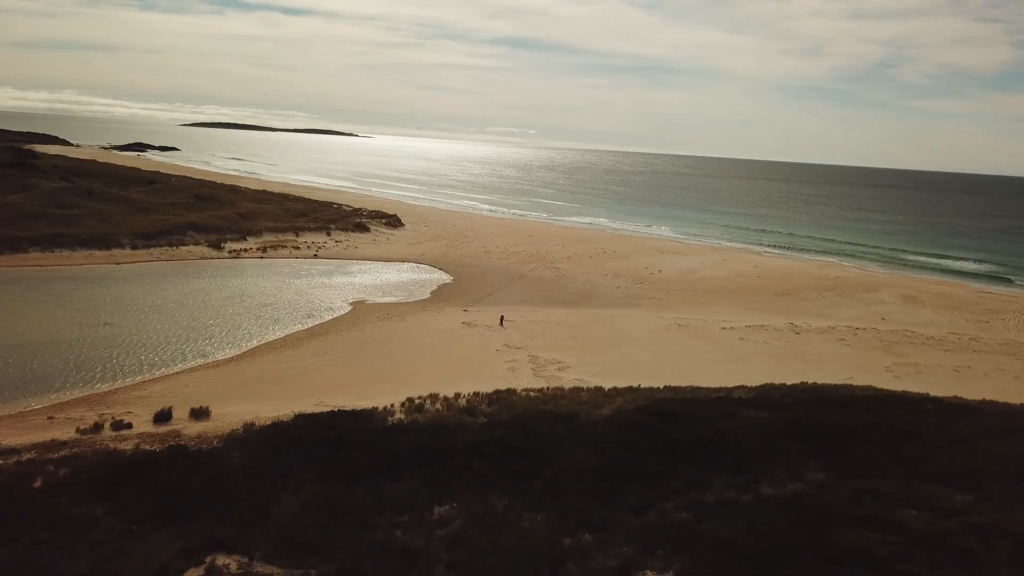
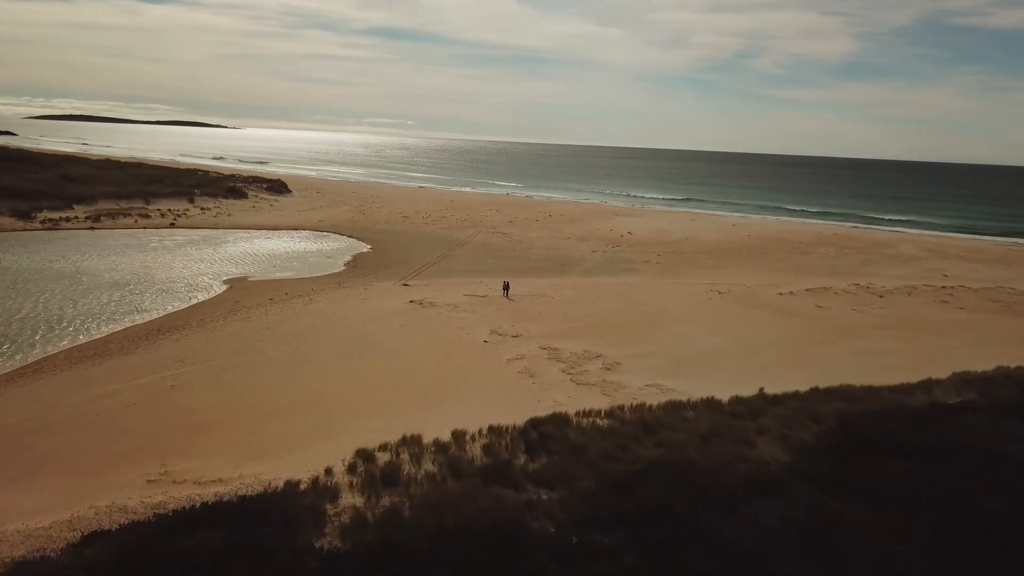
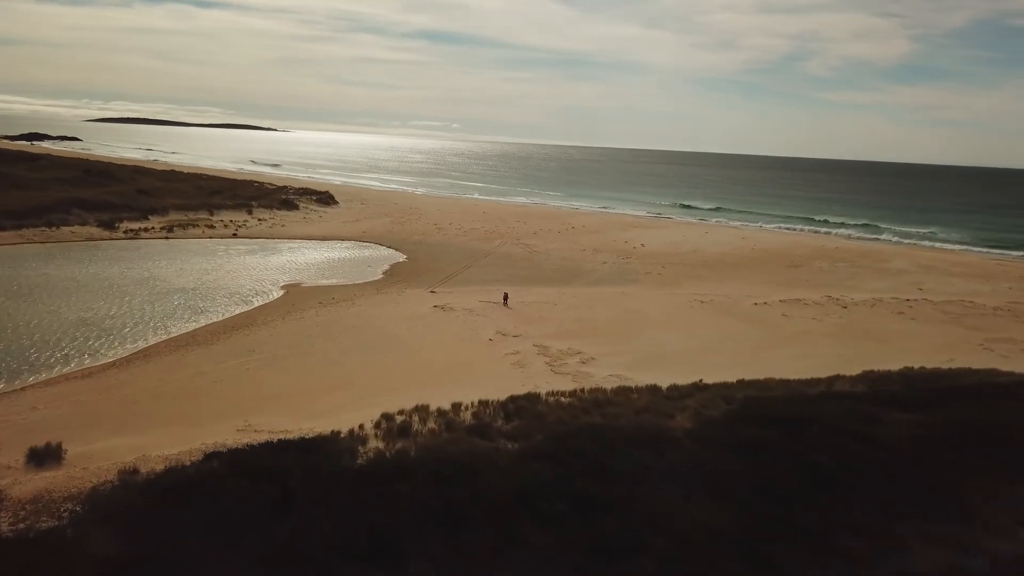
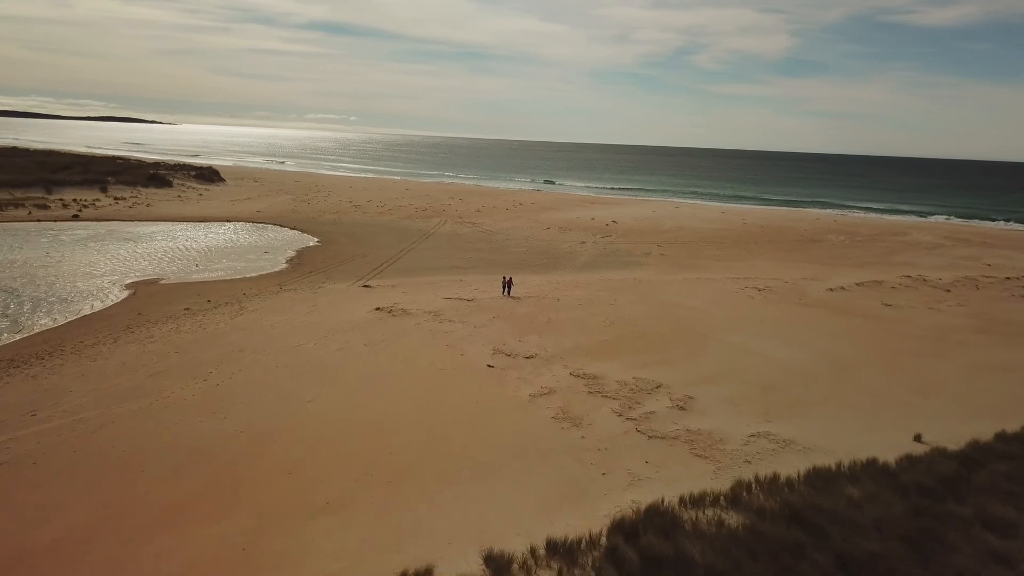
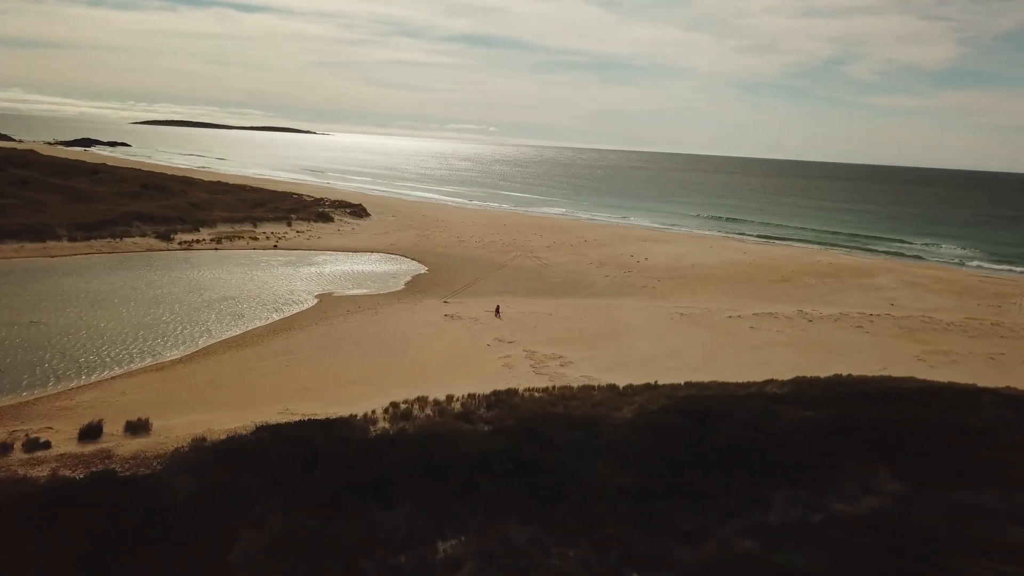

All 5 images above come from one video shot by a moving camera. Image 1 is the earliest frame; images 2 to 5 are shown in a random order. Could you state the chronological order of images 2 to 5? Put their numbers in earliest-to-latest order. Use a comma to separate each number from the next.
5, 3, 2, 4
